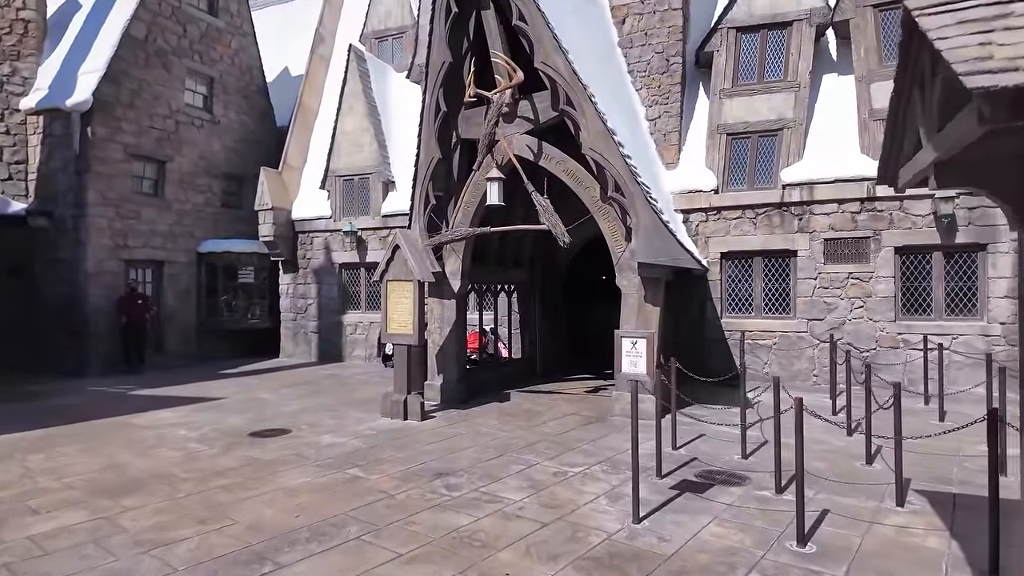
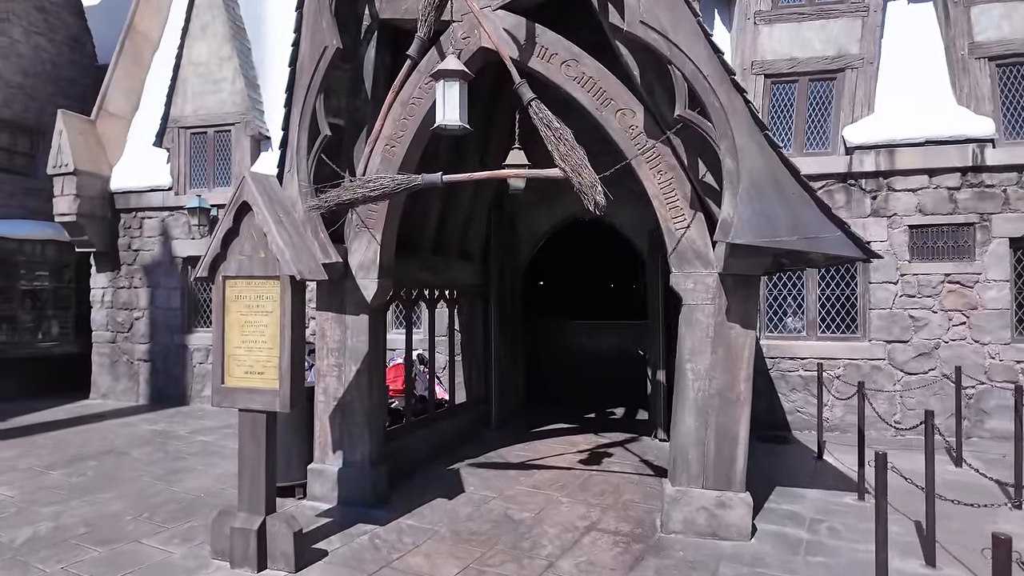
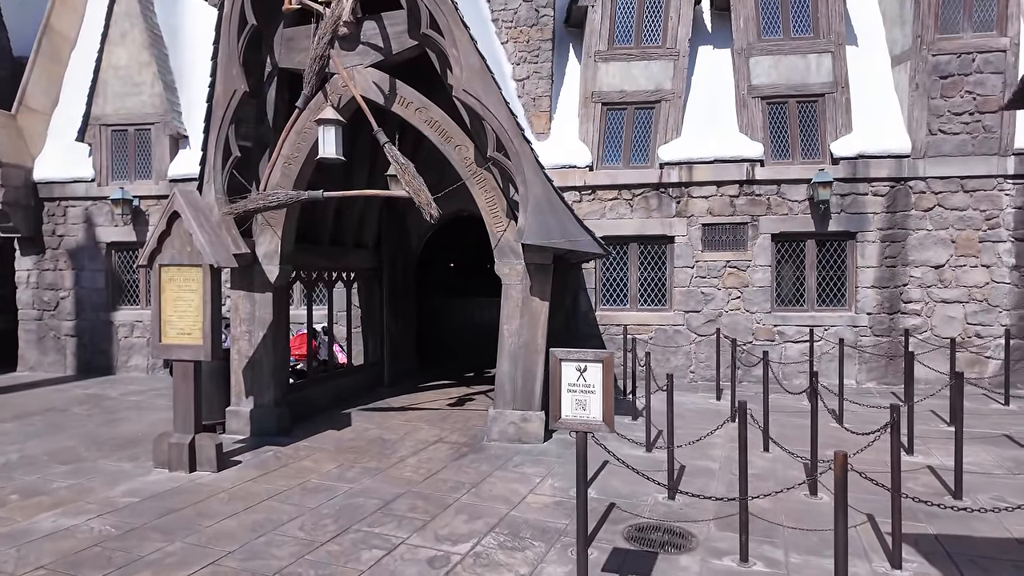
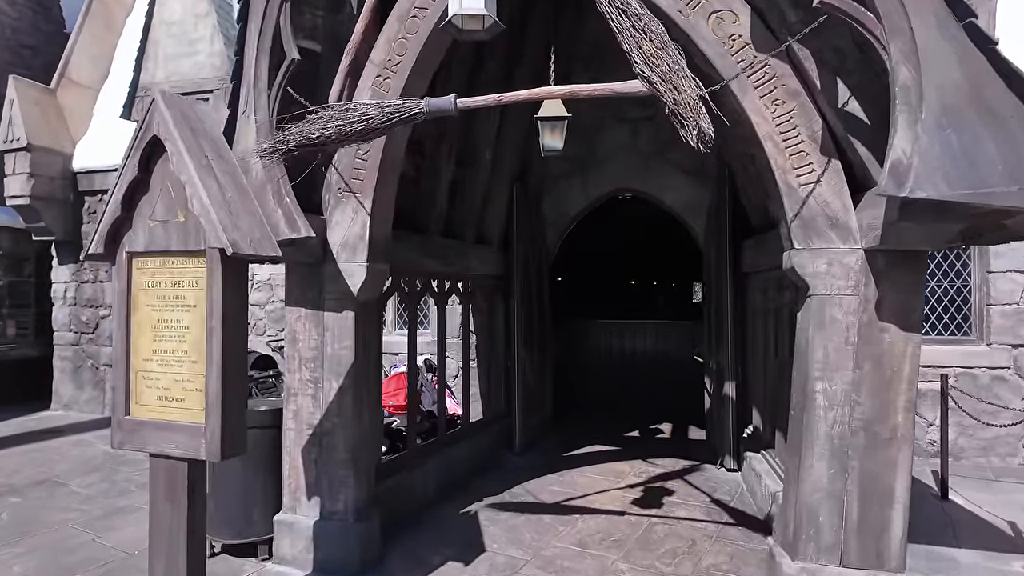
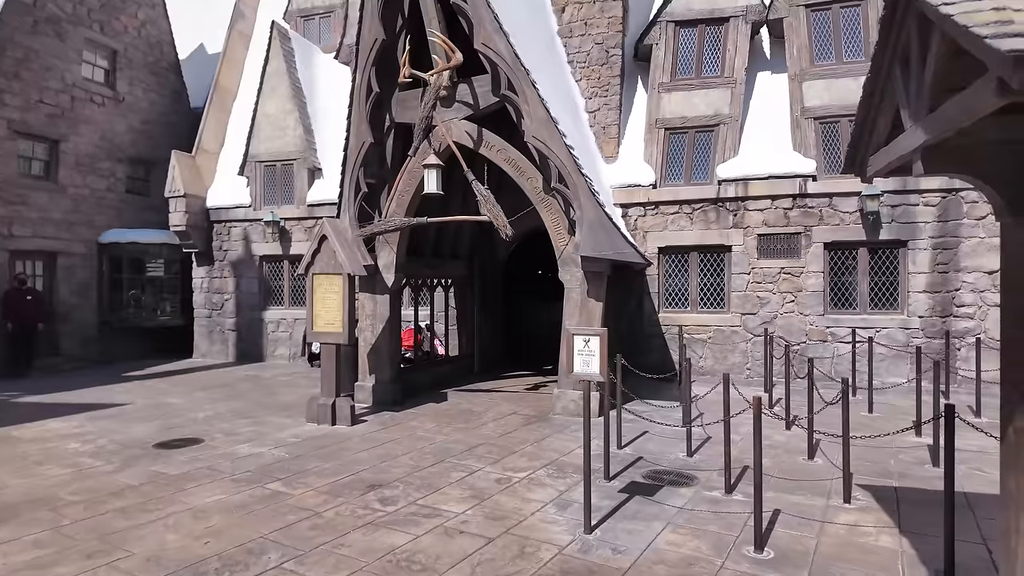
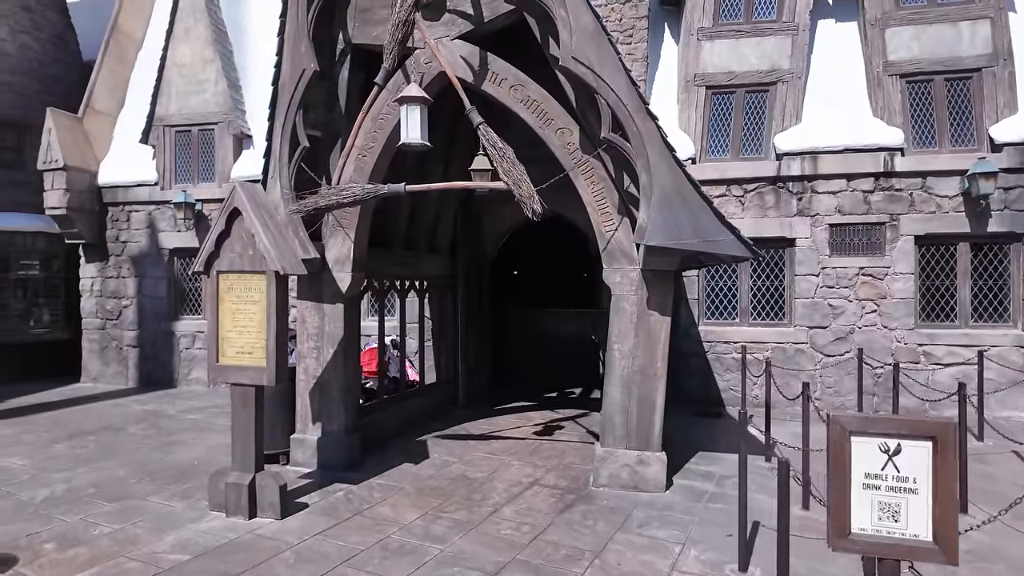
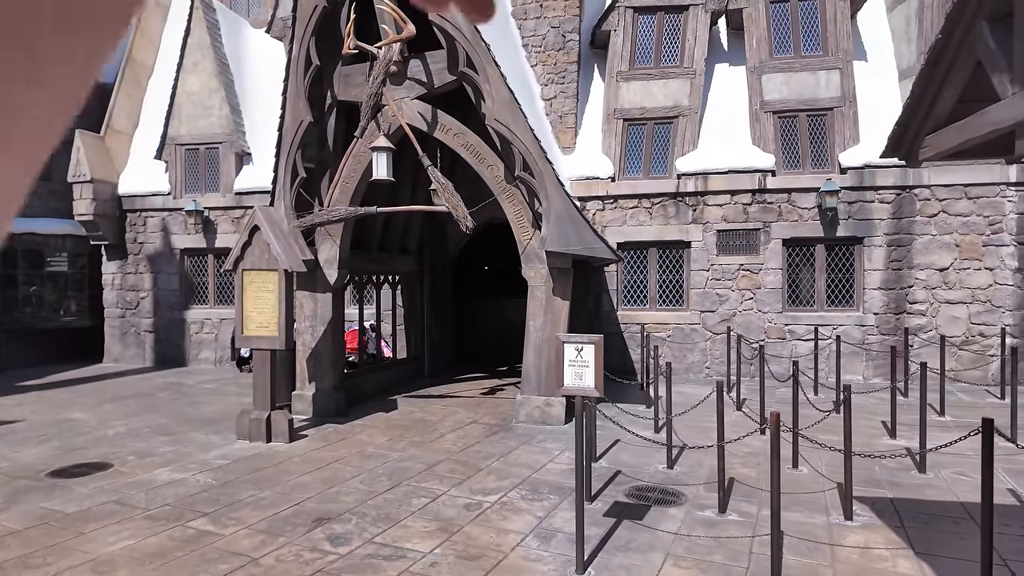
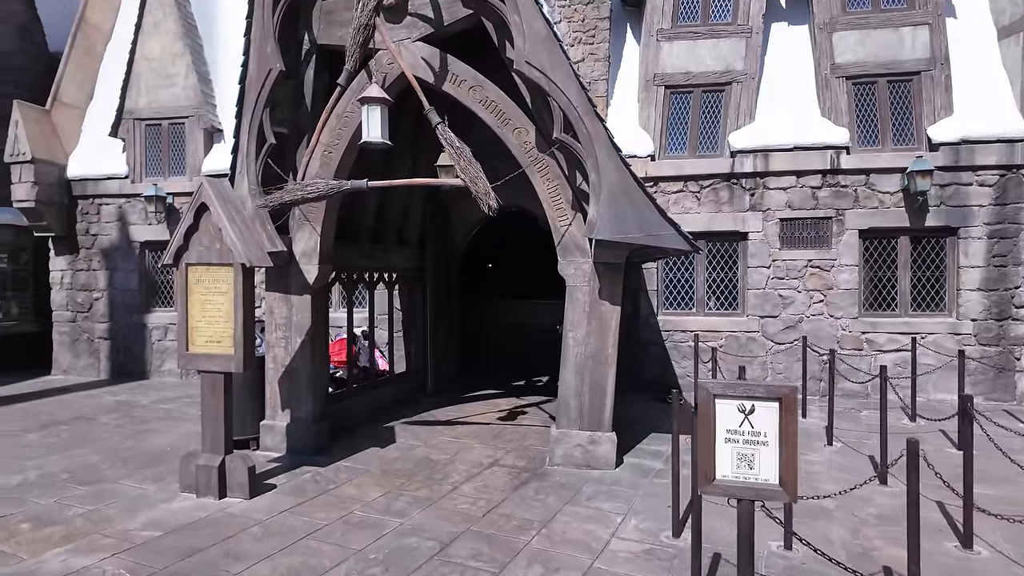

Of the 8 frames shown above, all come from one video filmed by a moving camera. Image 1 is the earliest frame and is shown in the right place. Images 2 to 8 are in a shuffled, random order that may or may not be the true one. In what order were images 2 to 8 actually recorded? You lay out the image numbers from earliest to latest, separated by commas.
5, 7, 3, 8, 6, 2, 4
